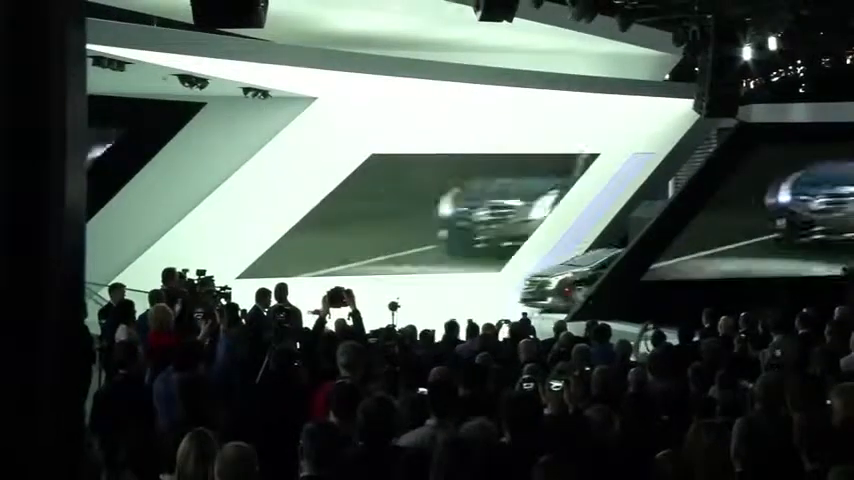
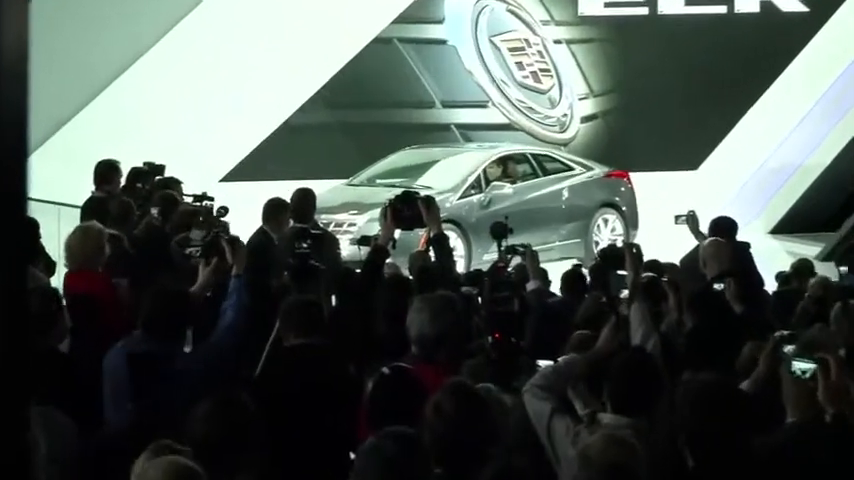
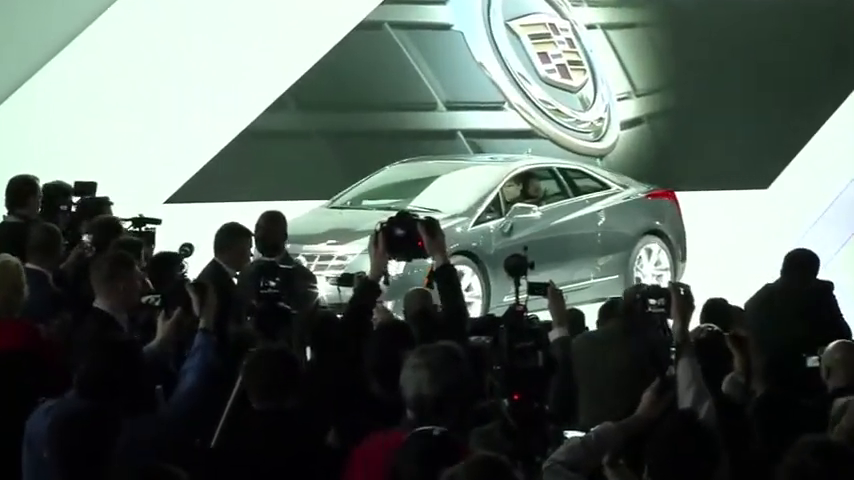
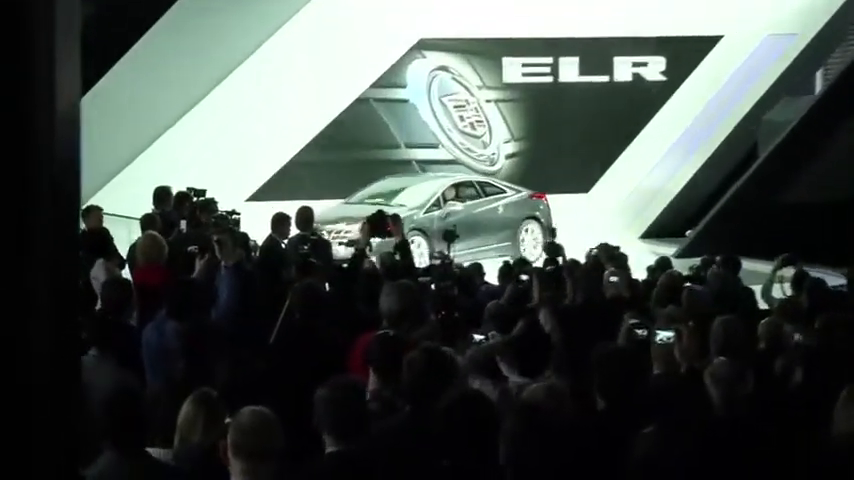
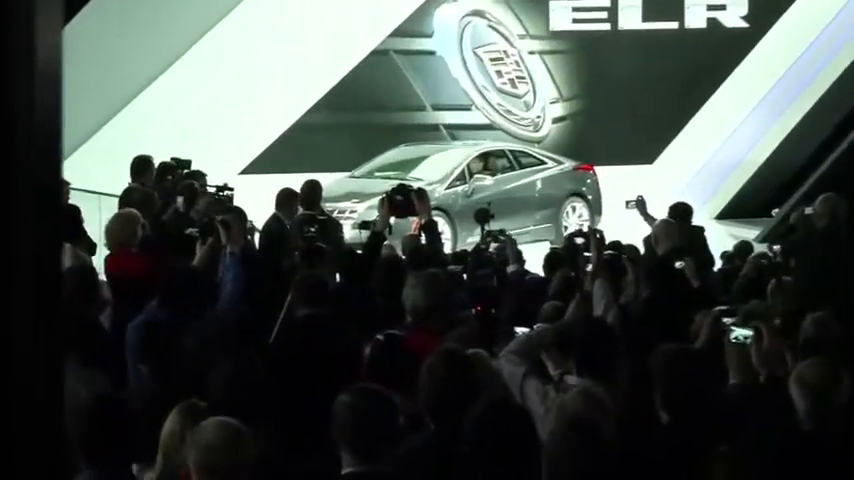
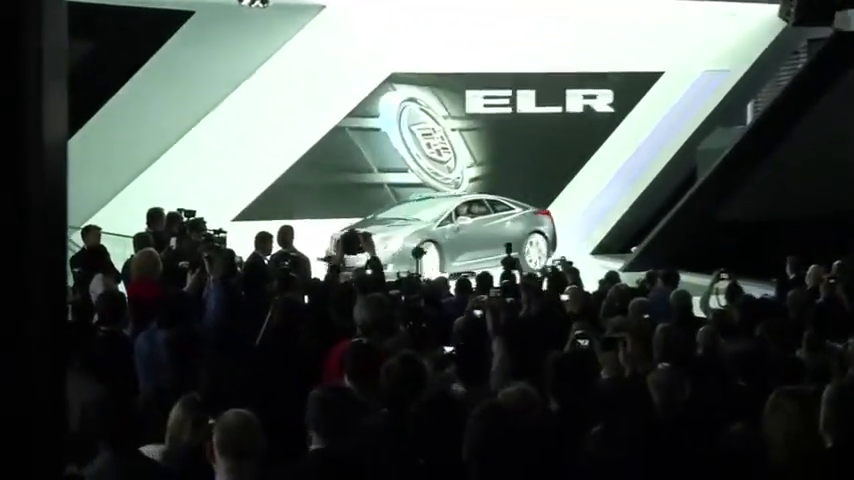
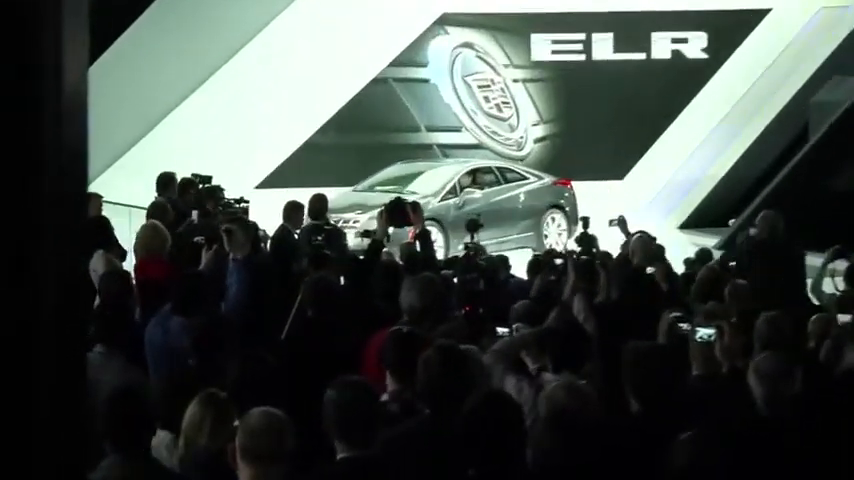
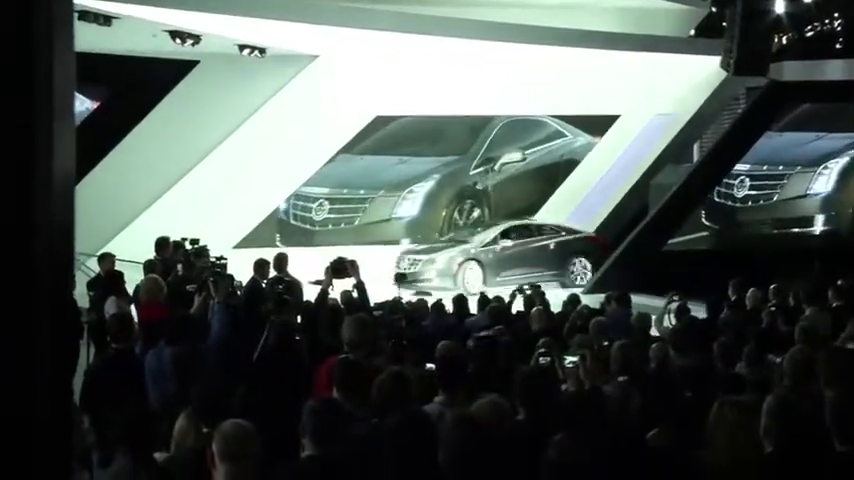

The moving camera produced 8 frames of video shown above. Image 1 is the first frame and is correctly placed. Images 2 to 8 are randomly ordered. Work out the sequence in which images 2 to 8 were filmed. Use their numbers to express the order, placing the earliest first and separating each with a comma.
8, 6, 4, 7, 5, 2, 3
